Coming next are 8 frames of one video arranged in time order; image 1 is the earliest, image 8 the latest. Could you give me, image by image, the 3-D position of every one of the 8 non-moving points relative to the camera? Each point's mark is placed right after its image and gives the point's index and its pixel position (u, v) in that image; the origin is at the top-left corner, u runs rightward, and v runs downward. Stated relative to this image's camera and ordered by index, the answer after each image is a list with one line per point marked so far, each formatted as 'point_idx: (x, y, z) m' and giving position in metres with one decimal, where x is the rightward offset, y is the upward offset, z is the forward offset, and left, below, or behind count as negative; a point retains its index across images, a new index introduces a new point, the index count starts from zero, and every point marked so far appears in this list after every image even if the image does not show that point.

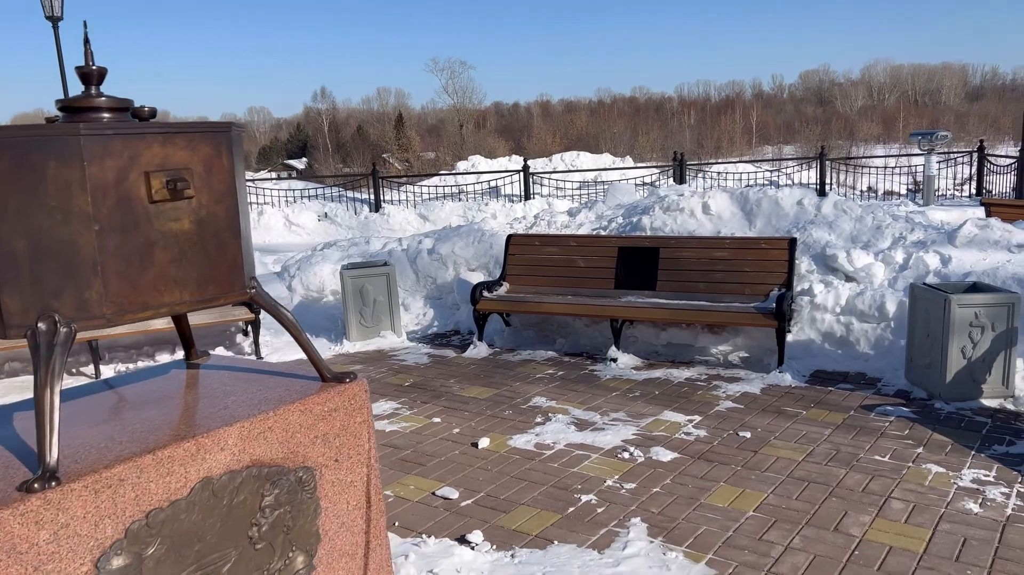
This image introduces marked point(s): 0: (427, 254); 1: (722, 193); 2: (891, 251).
0: (-0.9, +0.3, +8.0) m
1: (+1.9, +0.9, +7.2) m
2: (+3.0, +0.3, +6.2) m
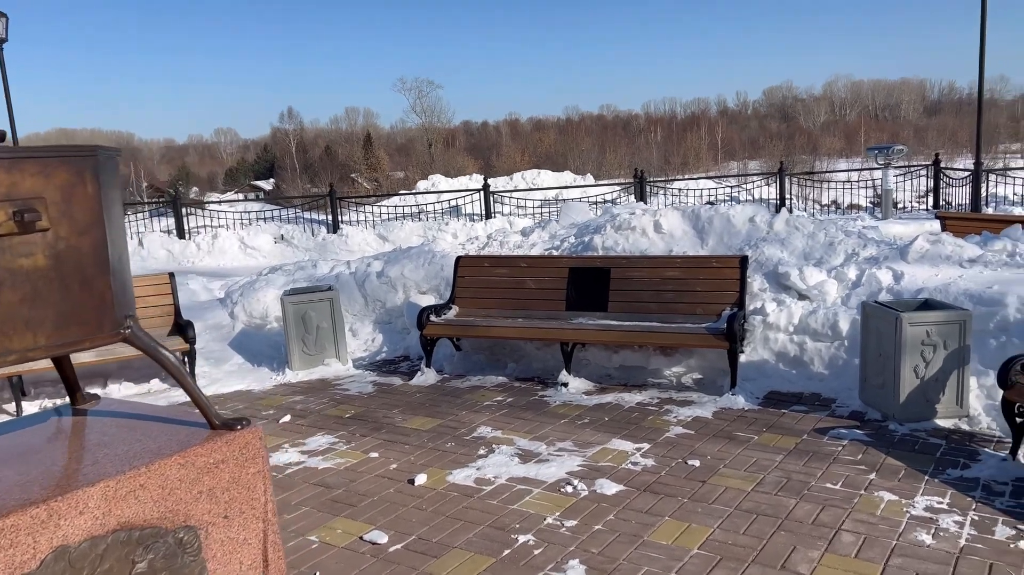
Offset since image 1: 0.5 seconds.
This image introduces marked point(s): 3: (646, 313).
0: (-1.3, +0.1, +7.8) m
1: (+1.4, +0.7, +7.1) m
2: (+2.6, +0.2, +6.1) m
3: (+1.0, -0.2, +6.2) m
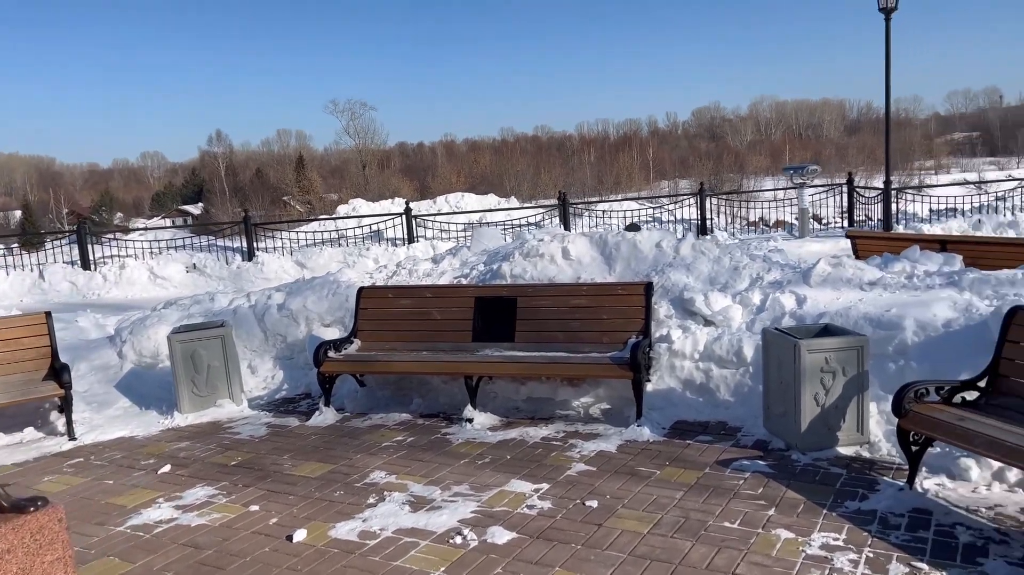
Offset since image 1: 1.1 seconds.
0: (-2.2, -0.2, +7.4) m
1: (+0.6, +0.4, +7.0) m
2: (+1.8, 0.0, +6.1) m
3: (+0.3, -0.4, +6.0) m
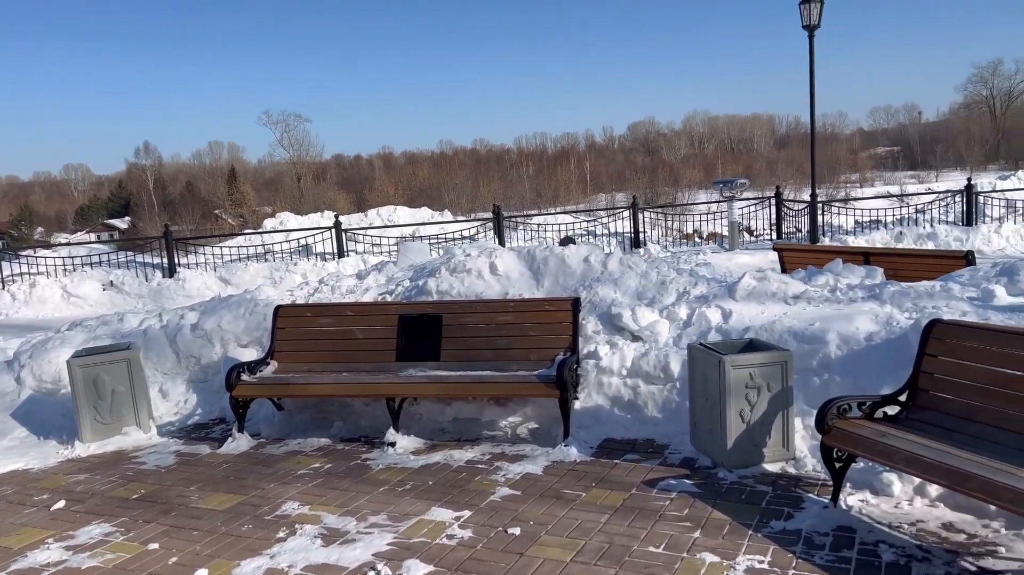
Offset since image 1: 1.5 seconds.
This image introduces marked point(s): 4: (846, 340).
0: (-2.9, -0.4, +7.1) m
1: (0.0, +0.3, +6.8) m
2: (+1.2, -0.1, +6.0) m
3: (-0.3, -0.5, +5.9) m
4: (+2.1, -0.3, +5.1) m
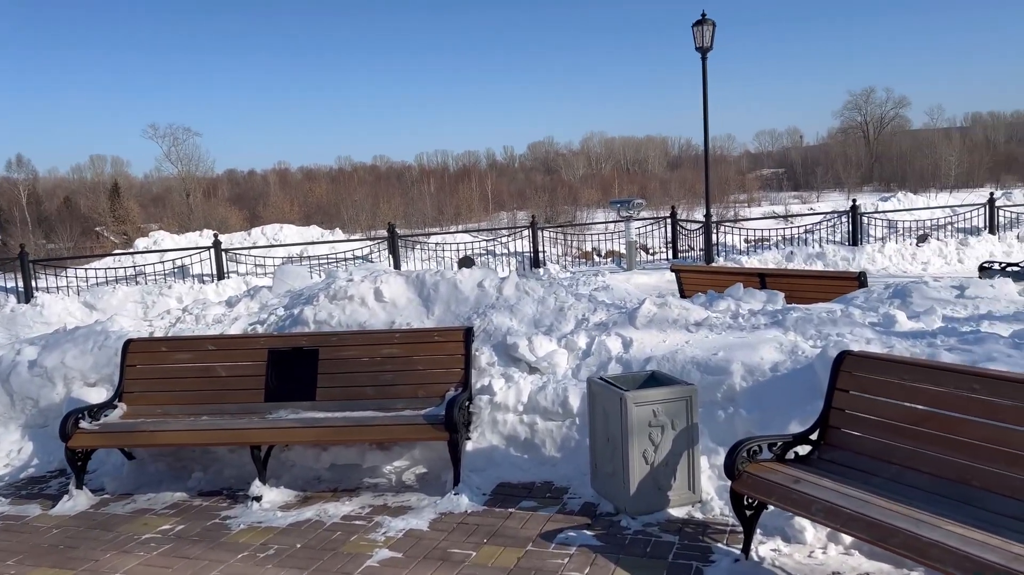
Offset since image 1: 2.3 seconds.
0: (-3.7, -0.6, +6.2) m
1: (-0.9, +0.1, +6.3) m
2: (+0.4, -0.3, +5.6) m
3: (-1.0, -0.7, +5.3) m
4: (+1.4, -0.5, +4.8) m
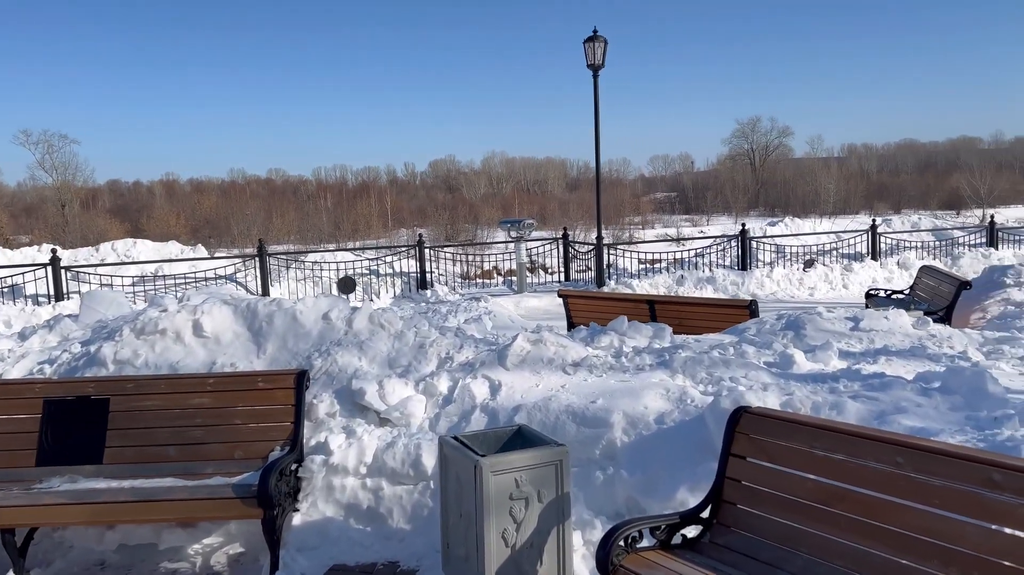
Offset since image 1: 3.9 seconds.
0: (-4.7, -0.8, +4.8) m
1: (-1.9, -0.1, +5.3) m
2: (-0.5, -0.5, +4.8) m
3: (-1.9, -0.9, +4.2) m
4: (+0.6, -0.7, +4.1) m
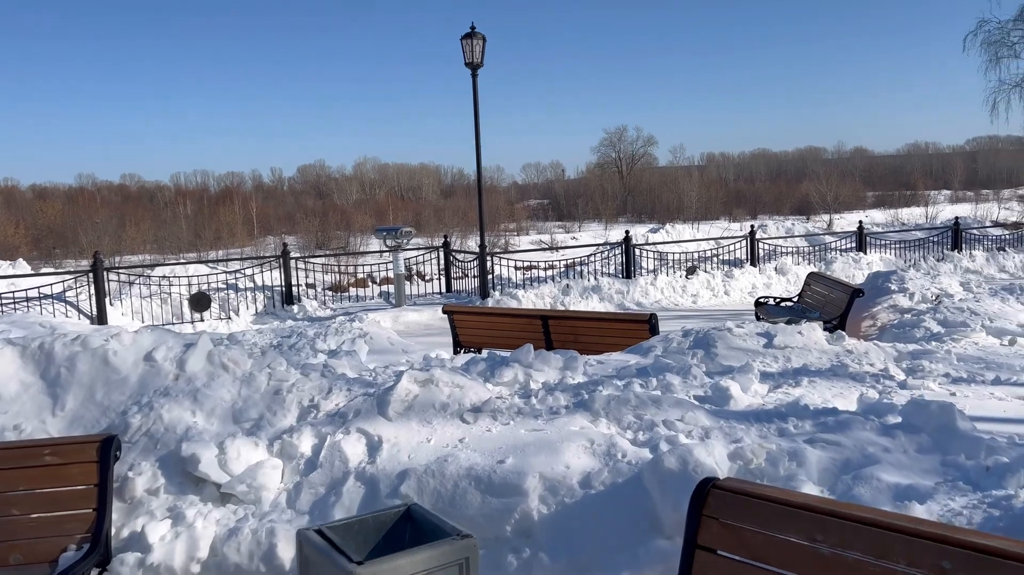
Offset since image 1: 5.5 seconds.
0: (-5.2, -1.0, +3.1) m
1: (-2.5, -0.3, +4.0) m
2: (-1.0, -0.7, +3.7) m
3: (-2.3, -1.1, +3.0) m
4: (+0.2, -0.8, +3.2) m
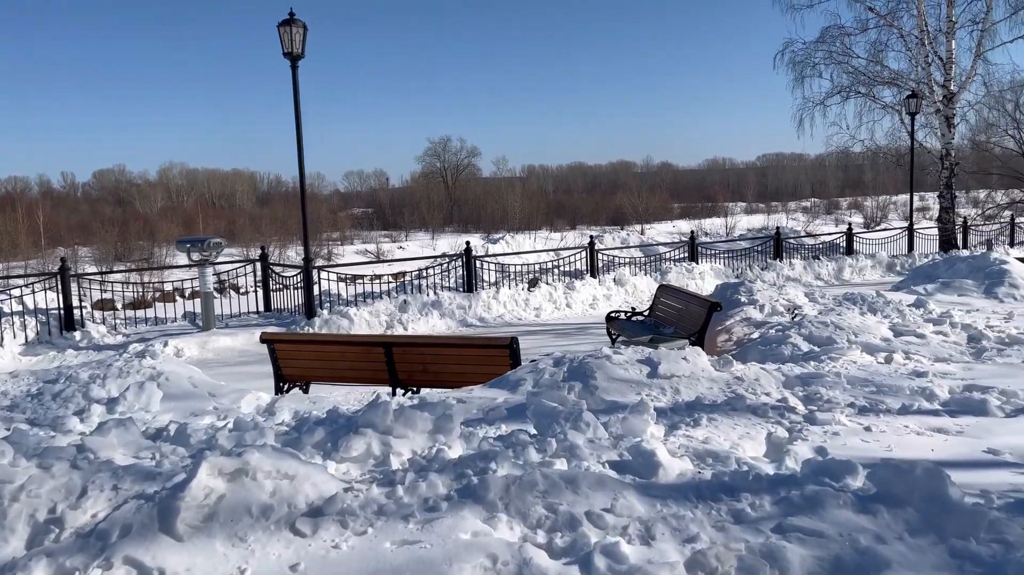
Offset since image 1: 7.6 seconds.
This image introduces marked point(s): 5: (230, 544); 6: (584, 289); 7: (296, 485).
0: (-5.4, -1.2, +0.8) m
1: (-3.0, -0.5, +2.3) m
2: (-1.5, -0.8, +2.3) m
3: (-2.6, -1.3, +1.3) m
4: (-0.2, -0.9, +2.1) m
5: (-0.9, -0.8, +2.5) m
6: (+1.3, 0.0, +14.4) m
7: (-0.8, -0.7, +2.8) m
